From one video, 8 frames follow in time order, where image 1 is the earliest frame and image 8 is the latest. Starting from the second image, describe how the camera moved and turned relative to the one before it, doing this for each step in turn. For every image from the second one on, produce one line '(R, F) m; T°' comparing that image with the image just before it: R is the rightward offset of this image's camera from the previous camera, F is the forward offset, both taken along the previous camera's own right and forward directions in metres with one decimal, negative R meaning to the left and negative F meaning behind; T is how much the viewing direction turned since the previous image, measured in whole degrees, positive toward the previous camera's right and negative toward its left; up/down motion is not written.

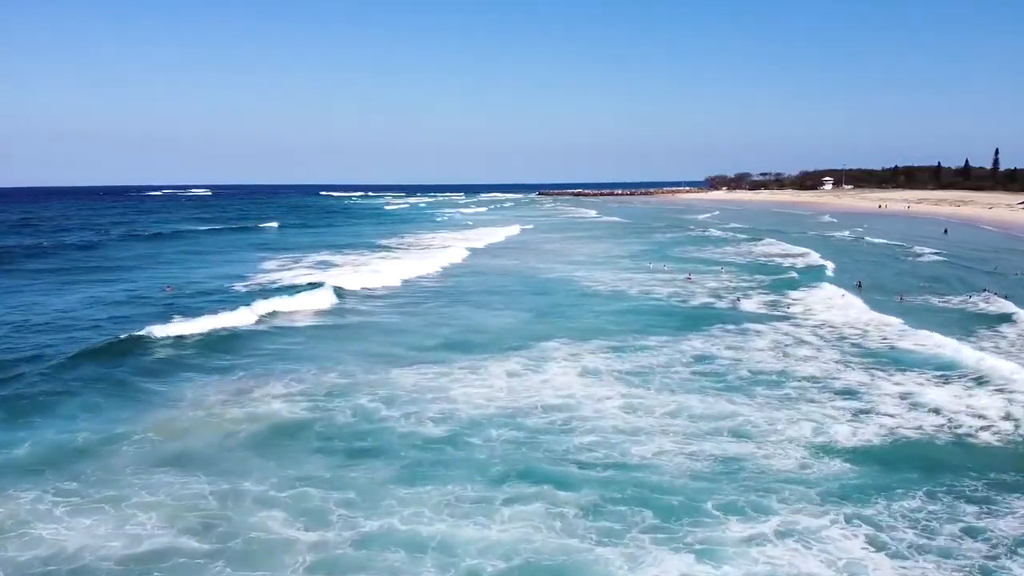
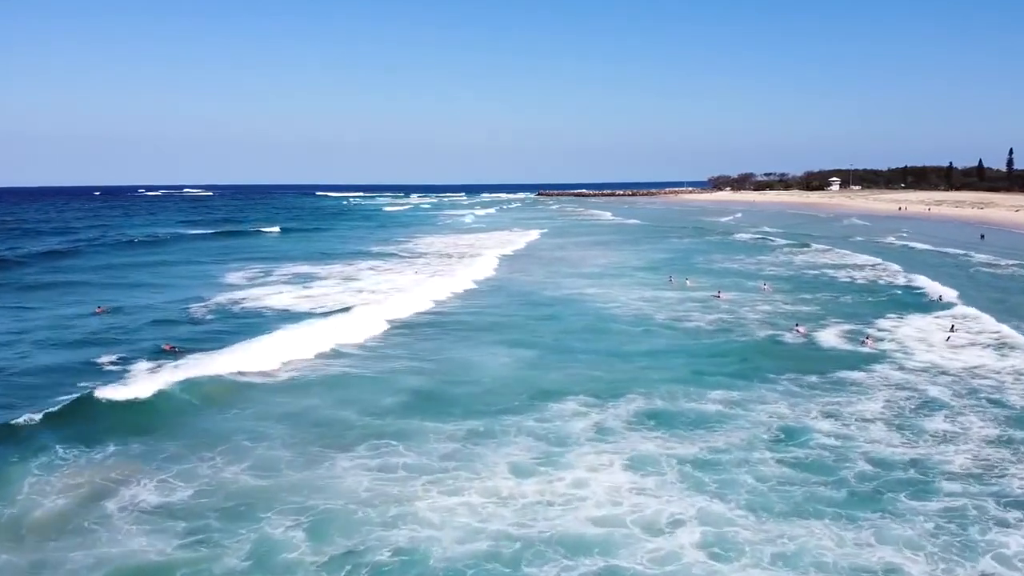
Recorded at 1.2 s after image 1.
(-0.1, +5.4) m; 0°
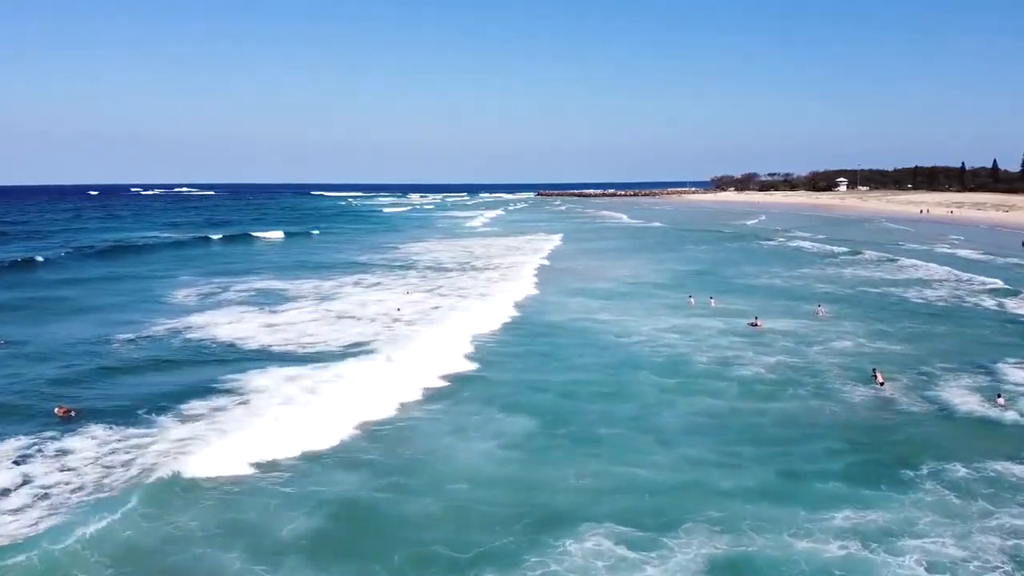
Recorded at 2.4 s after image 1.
(0.0, +4.9) m; 0°
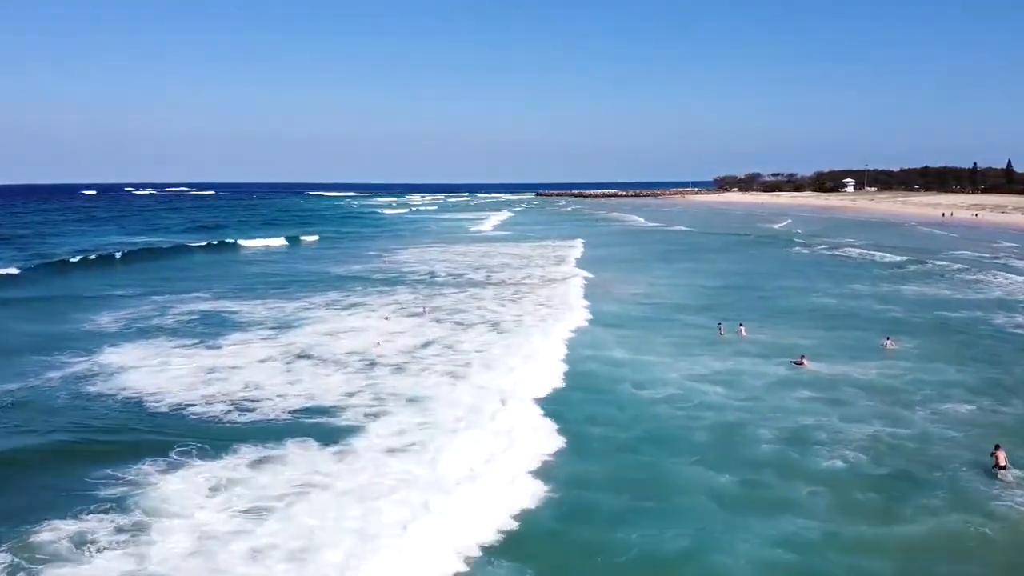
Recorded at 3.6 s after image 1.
(+0.1, +4.5) m; 0°
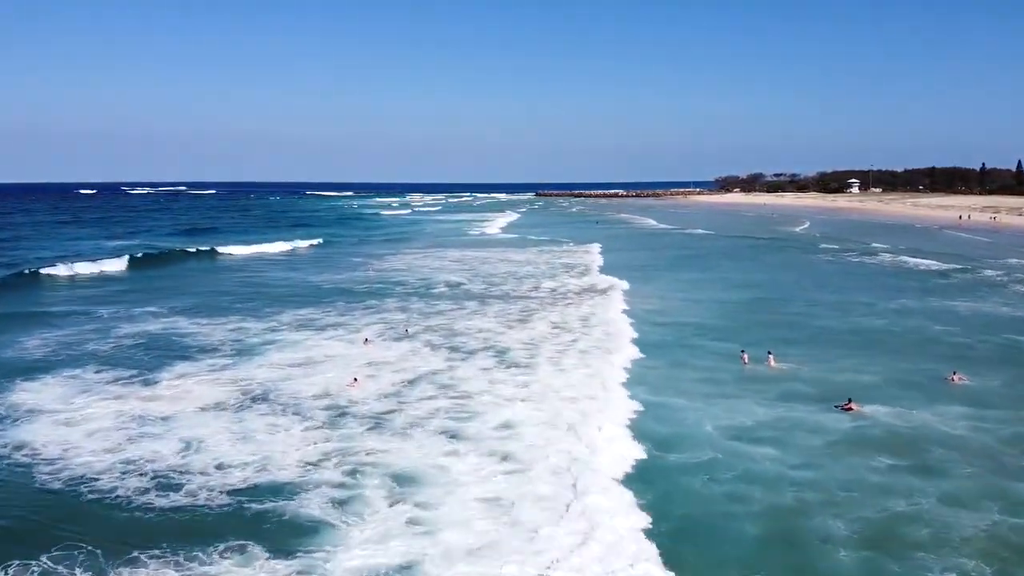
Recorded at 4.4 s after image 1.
(-0.2, +3.2) m; 0°
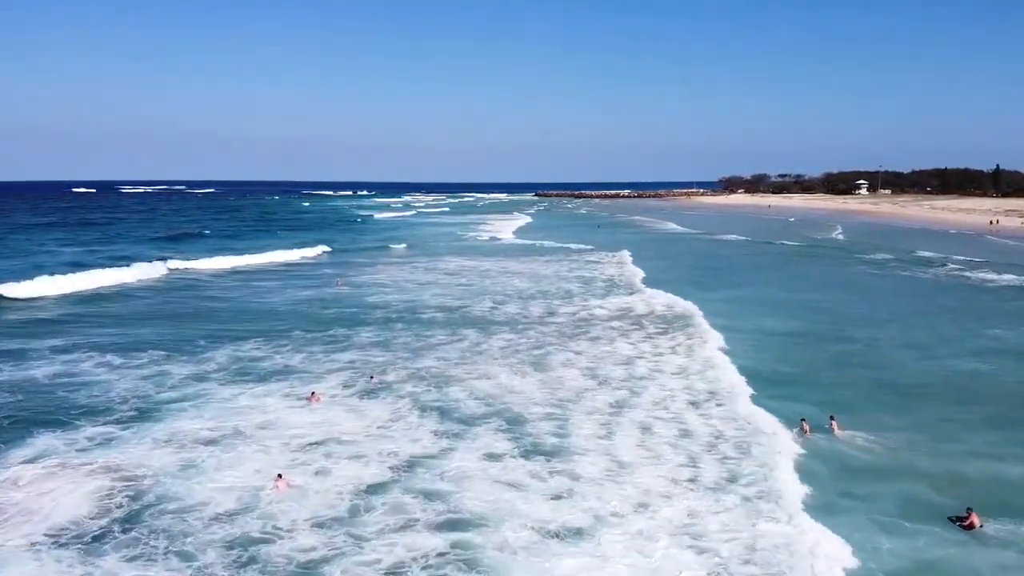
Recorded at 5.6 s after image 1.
(-0.3, +4.7) m; 0°
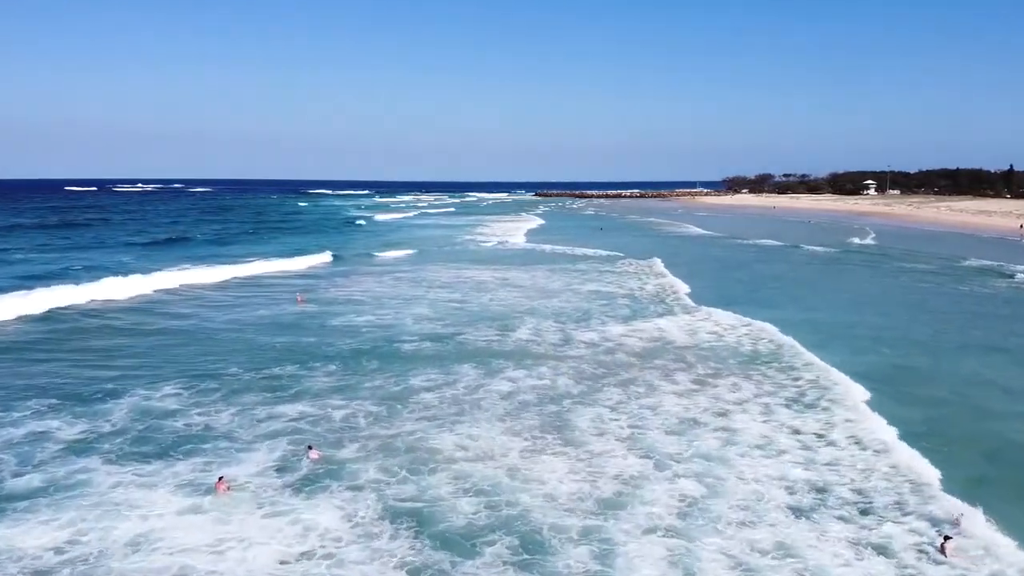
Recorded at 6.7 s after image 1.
(-0.1, +3.9) m; 0°
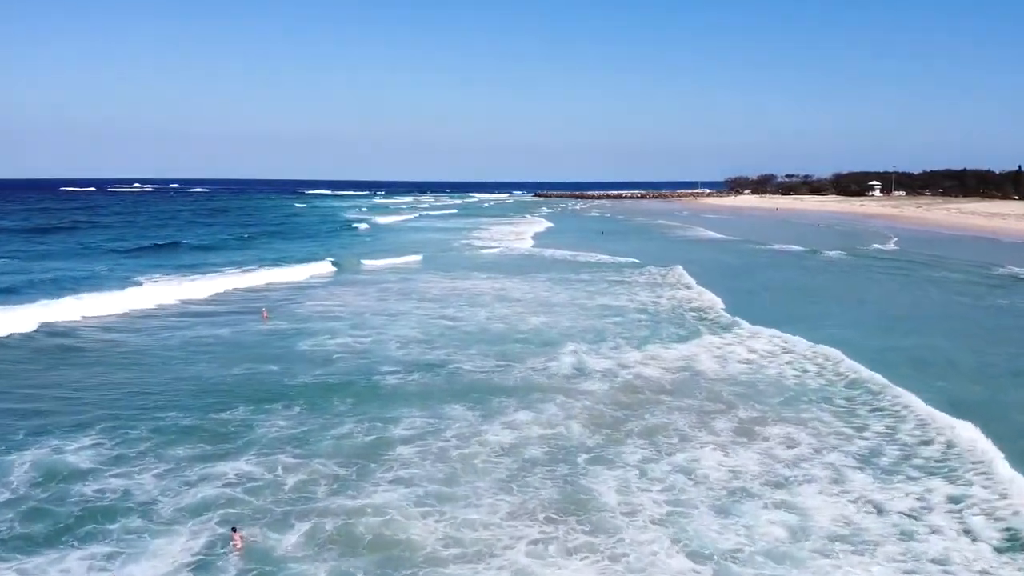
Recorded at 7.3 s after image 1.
(0.0, +2.2) m; 0°
